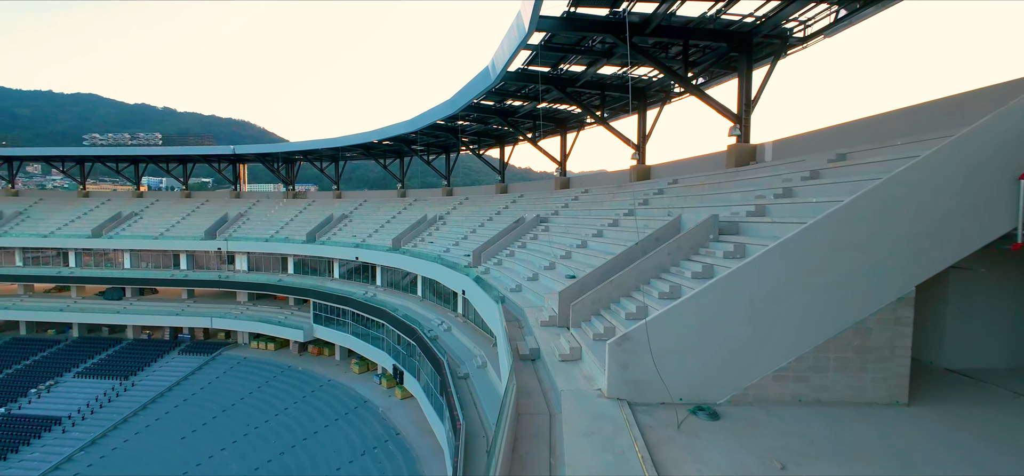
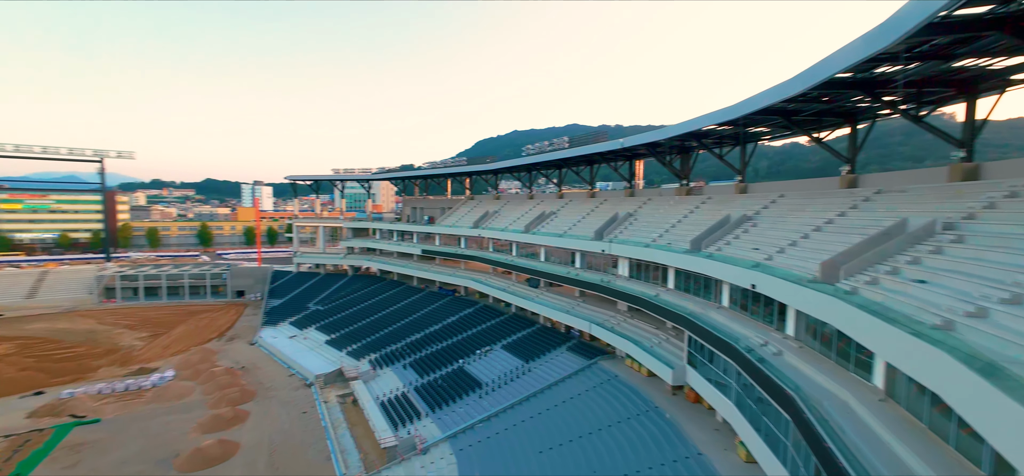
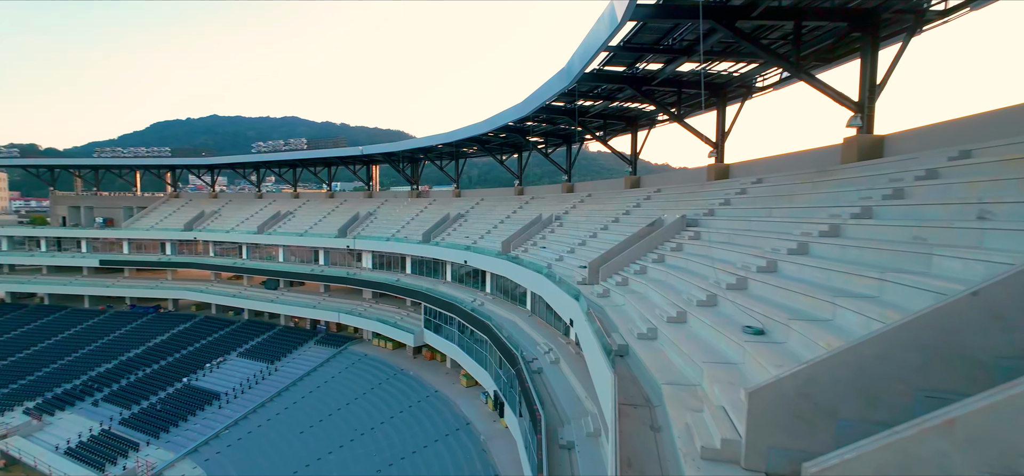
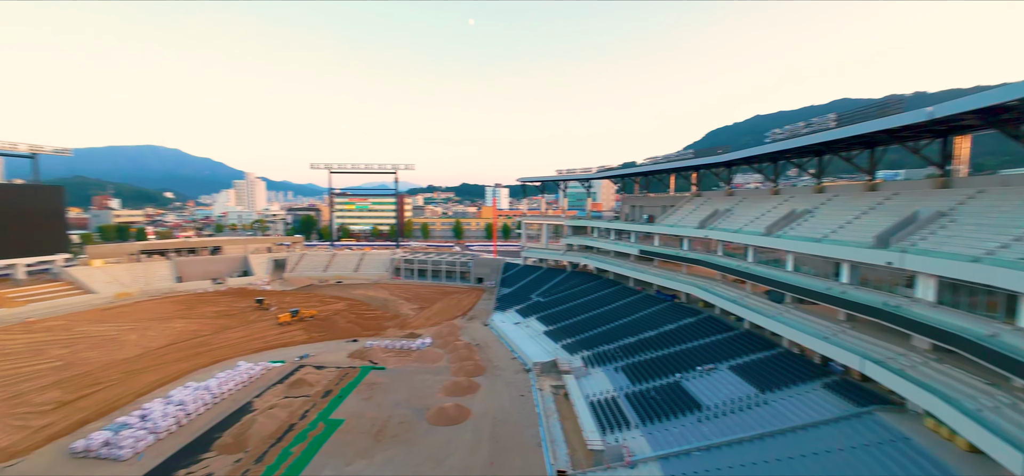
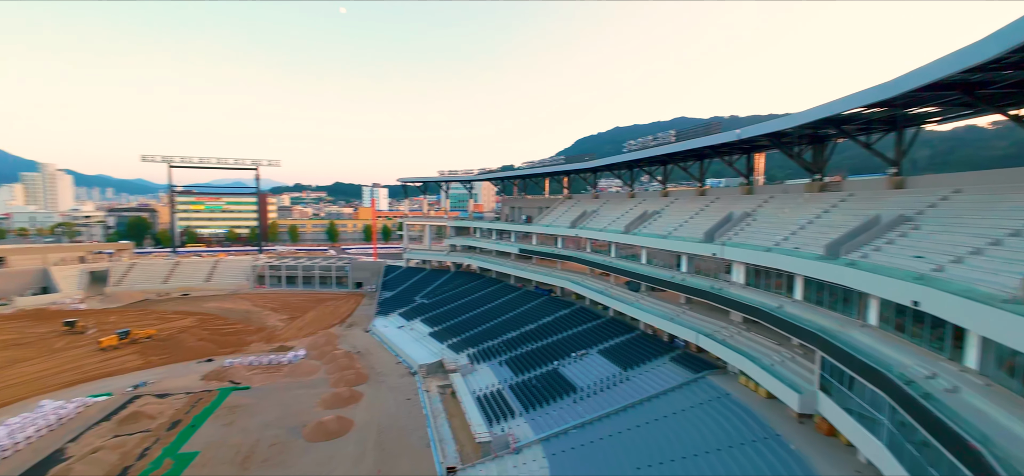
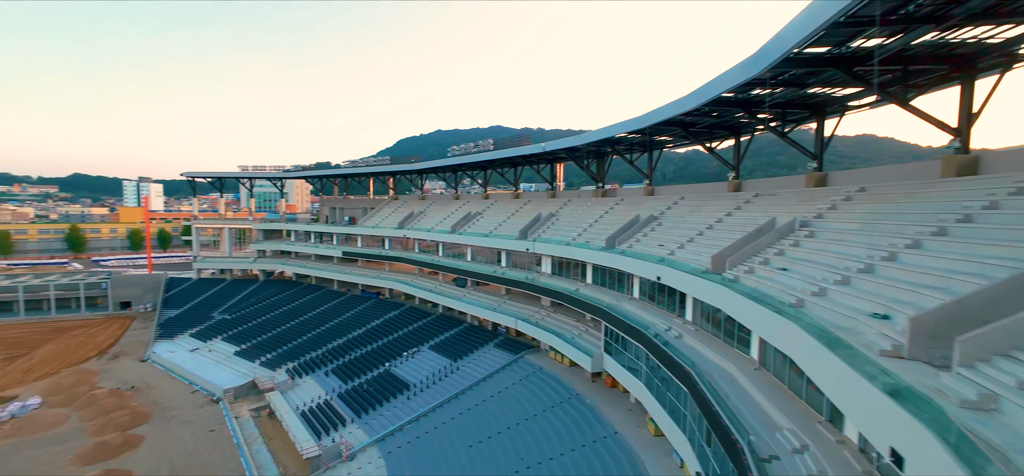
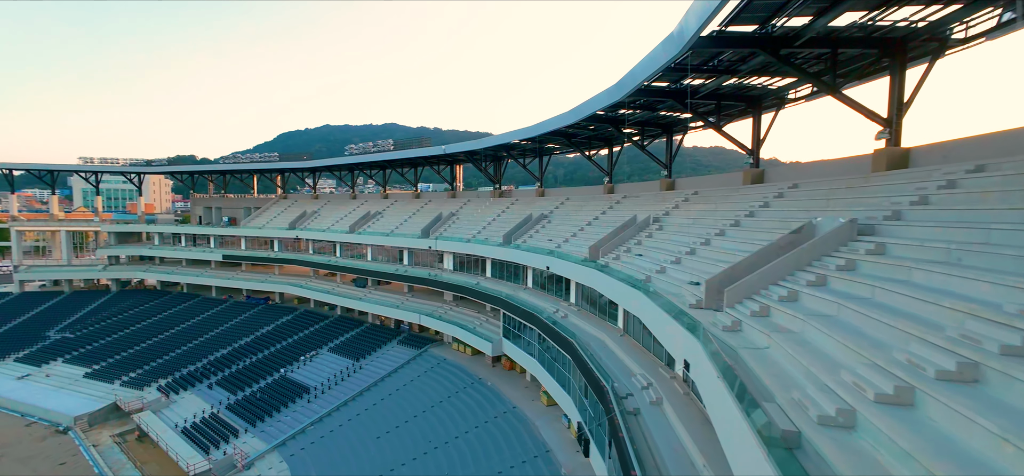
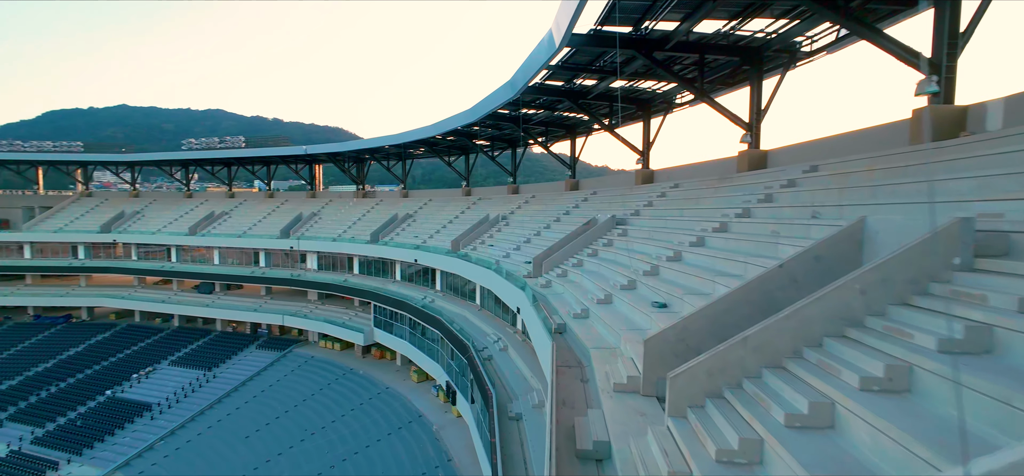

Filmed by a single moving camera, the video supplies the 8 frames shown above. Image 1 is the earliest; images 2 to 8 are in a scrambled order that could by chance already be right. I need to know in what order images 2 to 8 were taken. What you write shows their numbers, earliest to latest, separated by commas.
8, 3, 7, 6, 2, 5, 4
